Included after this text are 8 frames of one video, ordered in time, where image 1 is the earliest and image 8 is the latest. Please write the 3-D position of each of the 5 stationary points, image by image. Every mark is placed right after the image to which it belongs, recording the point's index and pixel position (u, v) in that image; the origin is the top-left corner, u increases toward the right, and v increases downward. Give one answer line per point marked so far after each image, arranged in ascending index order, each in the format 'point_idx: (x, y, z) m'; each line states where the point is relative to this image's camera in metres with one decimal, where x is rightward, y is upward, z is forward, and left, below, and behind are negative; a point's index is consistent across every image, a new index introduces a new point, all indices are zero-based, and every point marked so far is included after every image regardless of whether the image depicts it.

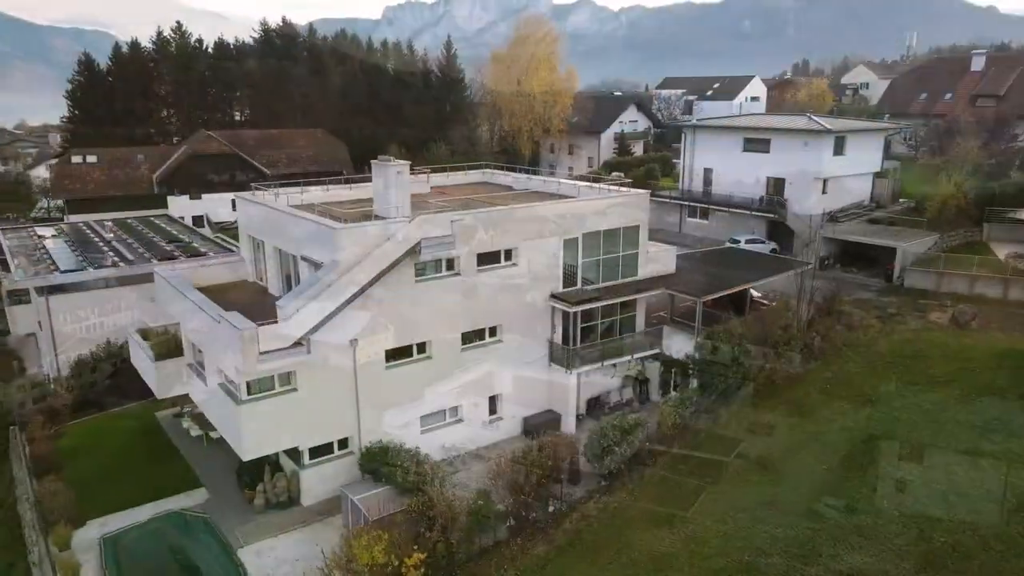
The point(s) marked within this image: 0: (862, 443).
0: (+8.7, -3.8, +18.2) m
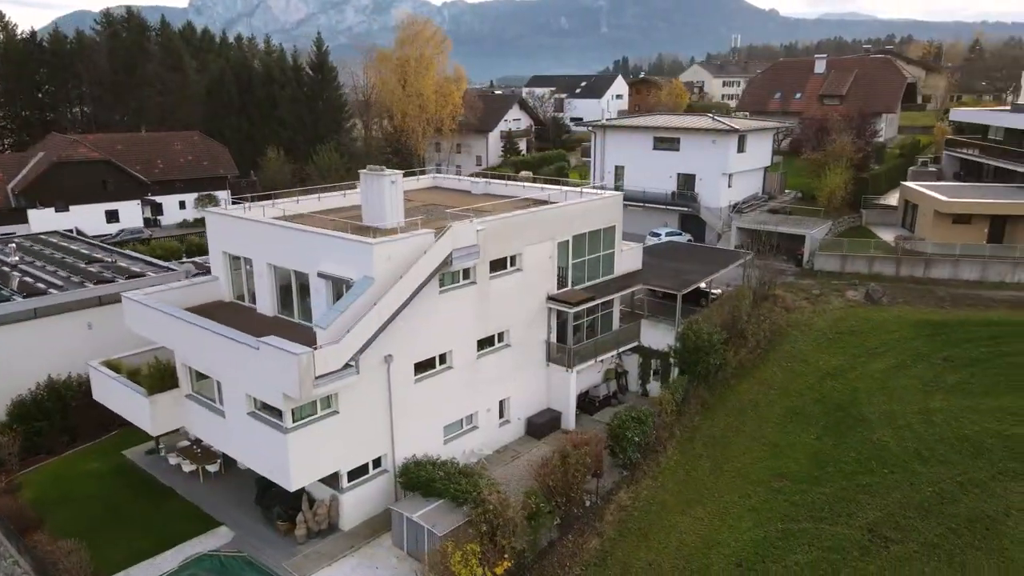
0: (+9.0, -3.5, +20.5) m
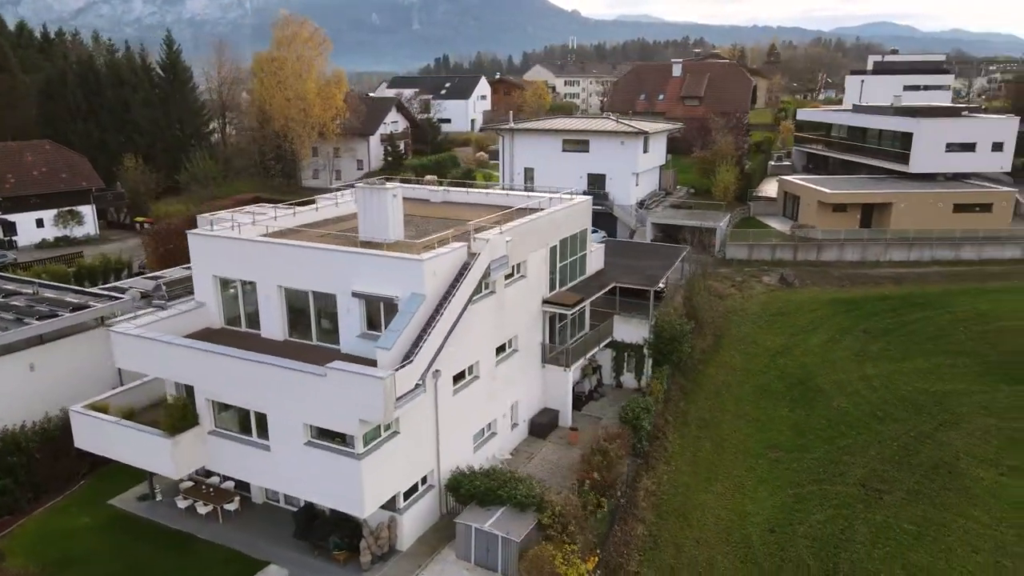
0: (+8.9, -3.1, +23.0) m
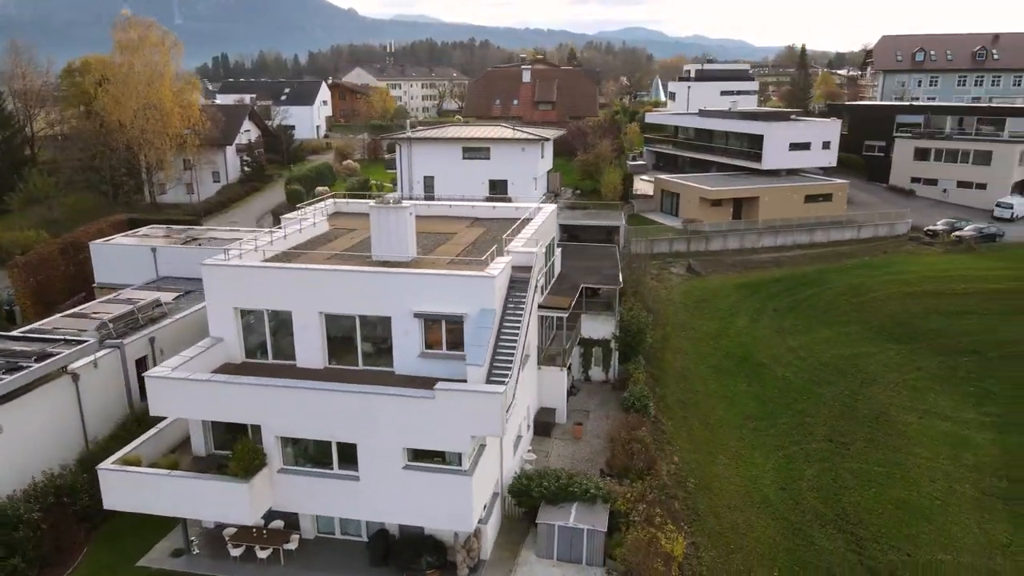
0: (+8.2, -2.7, +26.2) m
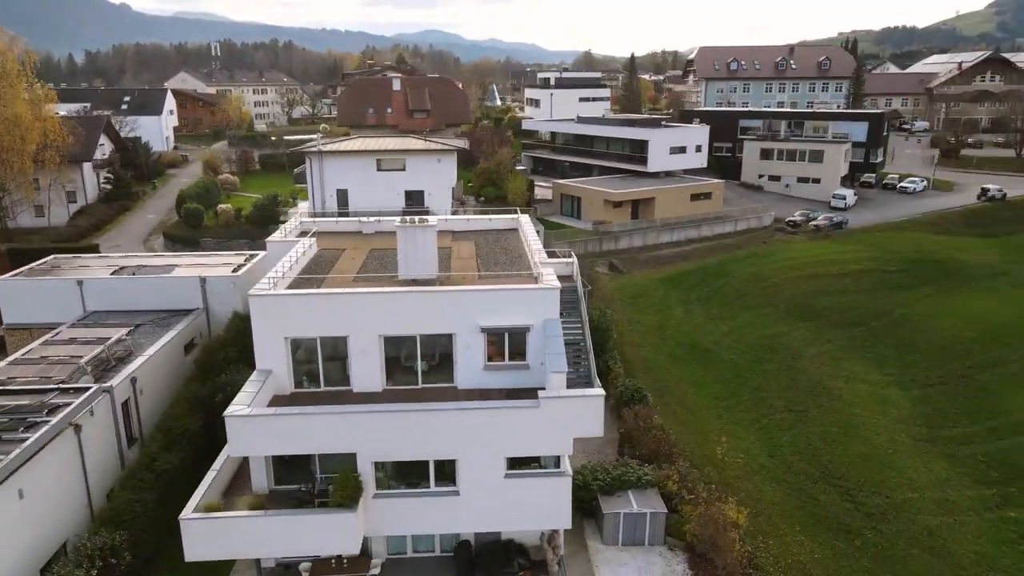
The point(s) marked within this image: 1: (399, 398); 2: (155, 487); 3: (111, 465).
0: (+7.1, -2.4, +29.0) m
1: (-2.6, -2.6, +17.1) m
2: (-8.9, -4.9, +18.3) m
3: (-10.5, -4.6, +19.3) m
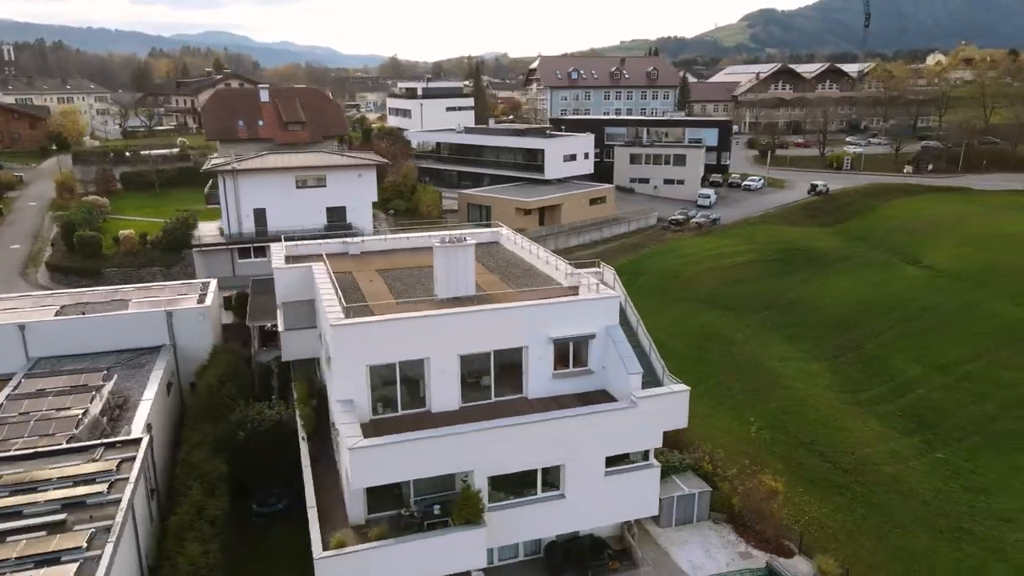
0: (+5.7, -2.4, +31.5) m
1: (-0.8, -3.0, +17.7) m
2: (-7.0, -5.8, +17.3) m
3: (-8.8, -5.6, +17.8) m
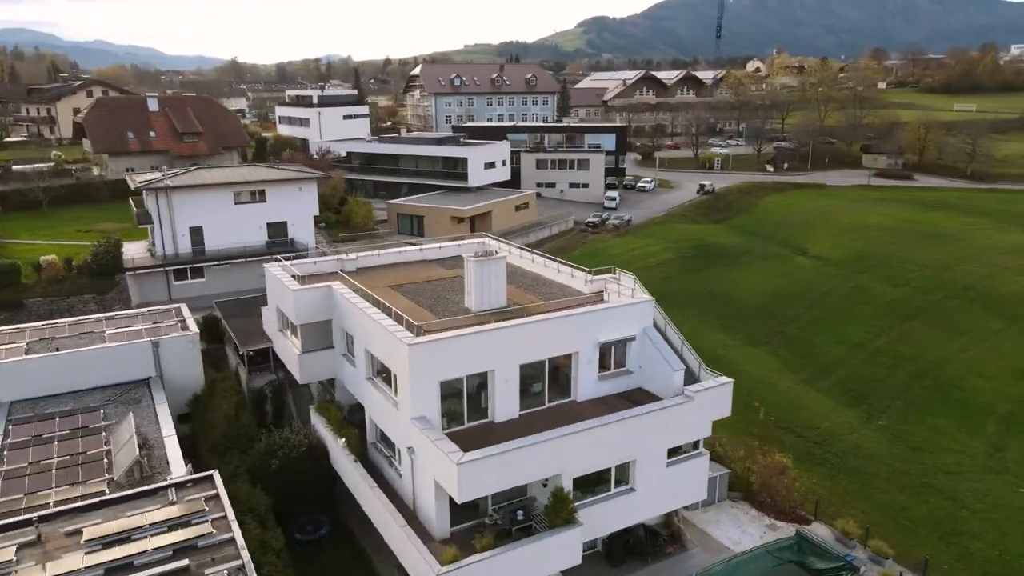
0: (+4.4, -2.5, +33.2) m
1: (+0.7, -3.3, +18.4) m
2: (-5.1, -6.4, +16.8) m
3: (-7.1, -6.3, +17.0) m
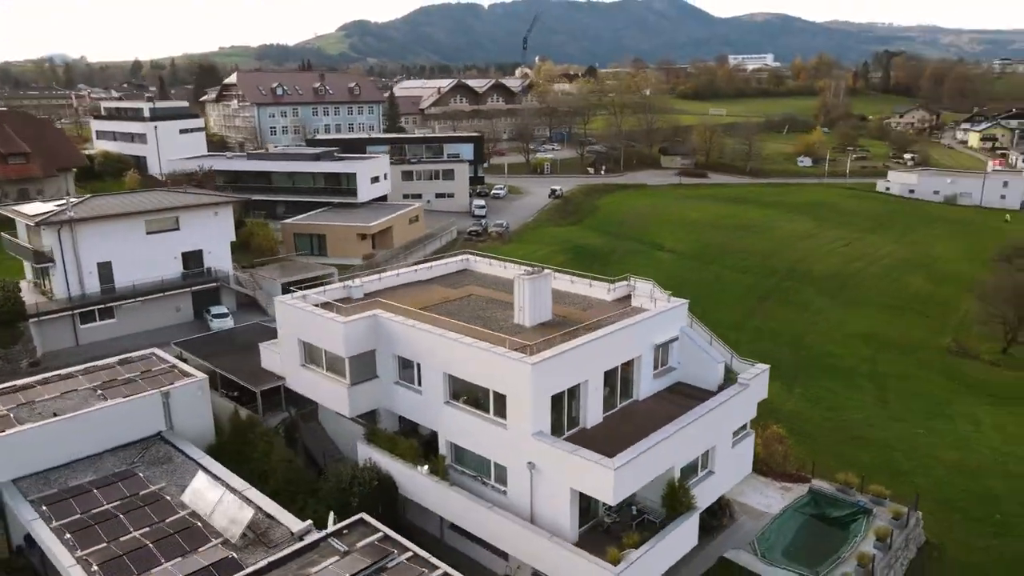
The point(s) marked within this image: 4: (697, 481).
0: (+2.2, -2.8, +35.1) m
1: (+2.9, -3.6, +19.8) m
2: (-2.0, -7.1, +16.7) m
3: (-3.9, -7.2, +16.4) m
4: (+4.8, -5.1, +19.3) m
